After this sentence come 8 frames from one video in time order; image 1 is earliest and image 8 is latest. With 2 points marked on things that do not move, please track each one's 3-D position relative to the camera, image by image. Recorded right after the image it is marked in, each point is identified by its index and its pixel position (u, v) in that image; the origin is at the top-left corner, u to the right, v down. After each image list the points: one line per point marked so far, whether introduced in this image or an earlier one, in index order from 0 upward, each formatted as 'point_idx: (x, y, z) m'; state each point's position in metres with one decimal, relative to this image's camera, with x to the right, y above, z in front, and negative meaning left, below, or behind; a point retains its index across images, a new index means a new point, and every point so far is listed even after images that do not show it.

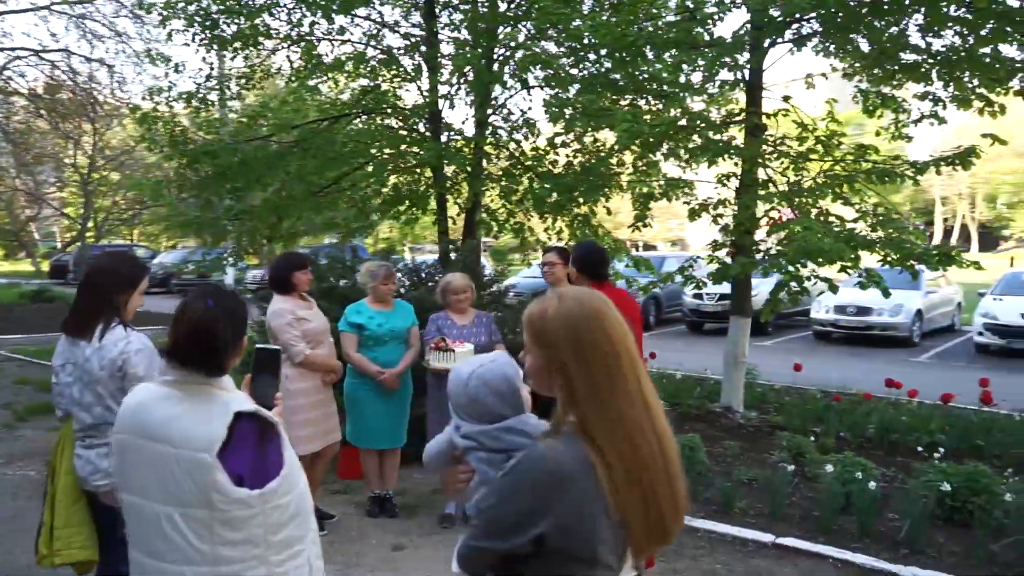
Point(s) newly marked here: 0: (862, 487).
0: (+2.1, -1.2, +4.9) m
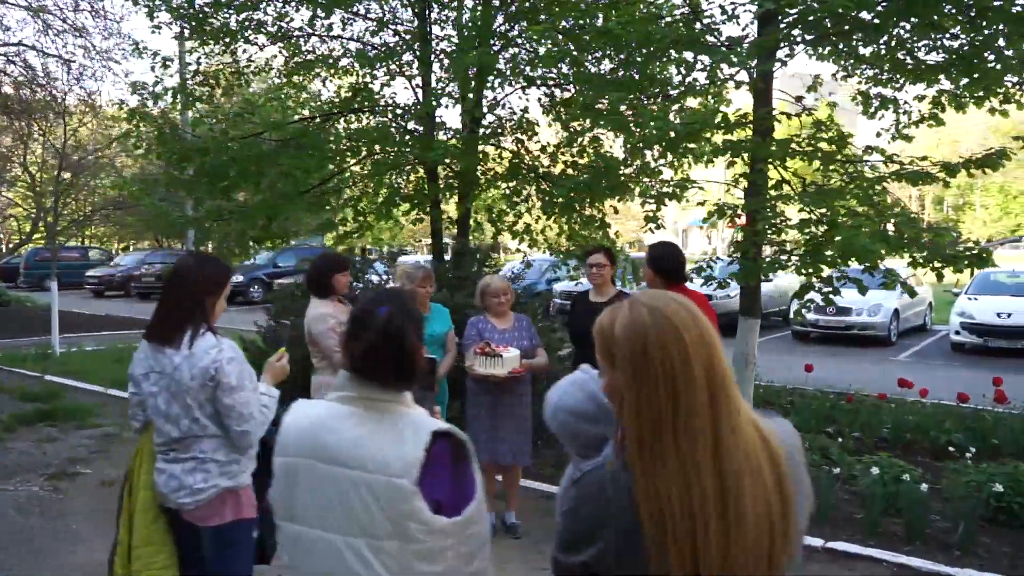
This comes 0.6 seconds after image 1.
0: (+2.4, -1.2, +4.9) m
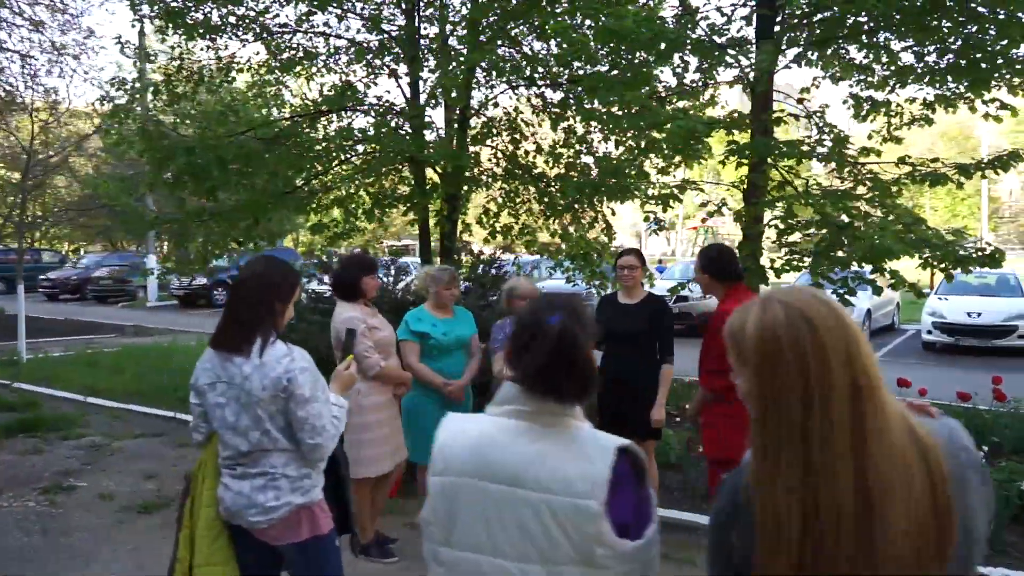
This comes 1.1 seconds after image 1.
0: (+2.5, -1.2, +4.9) m
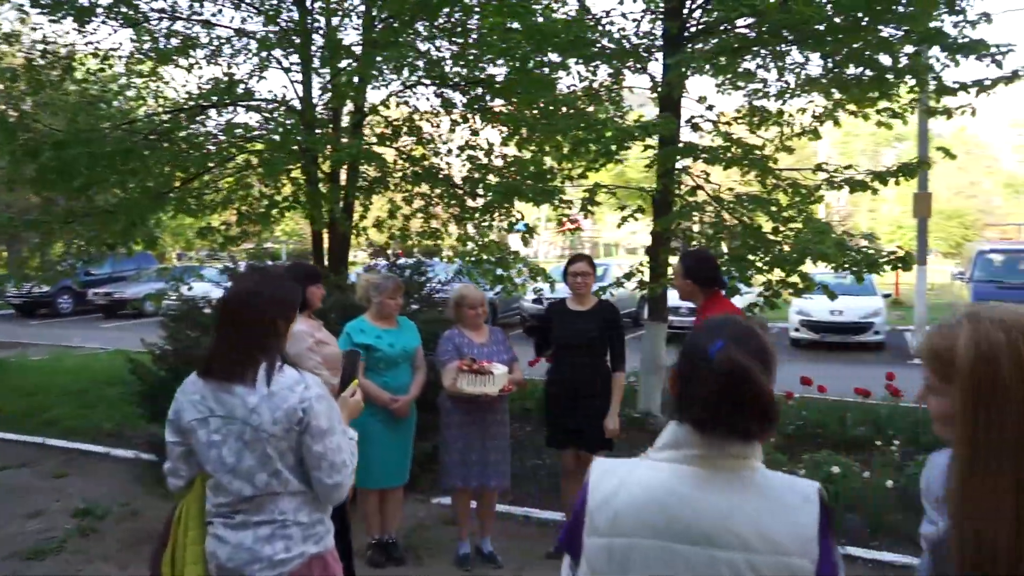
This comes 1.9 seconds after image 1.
0: (+2.2, -1.2, +5.1) m
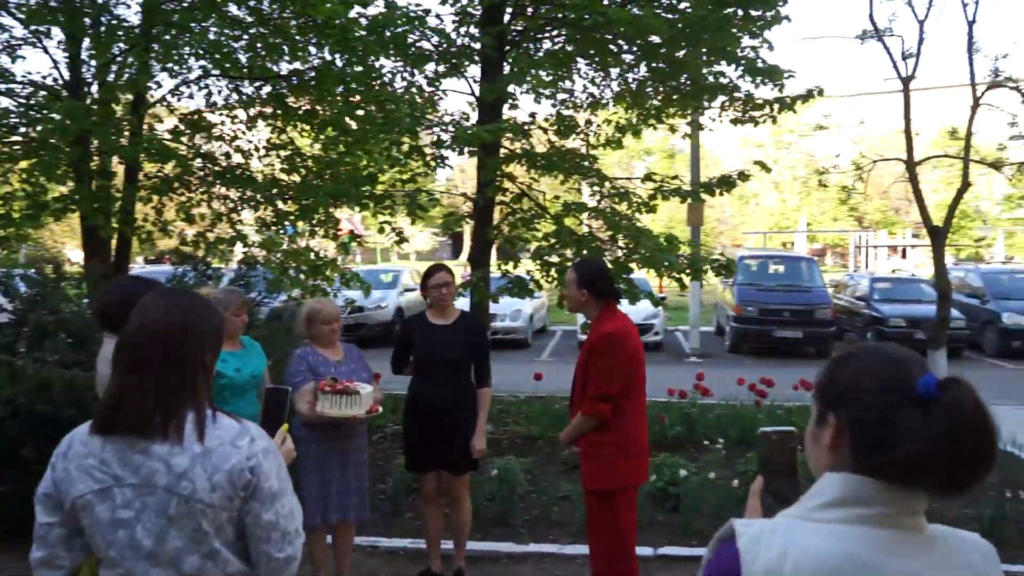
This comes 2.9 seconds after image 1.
0: (+1.3, -1.3, +5.3) m
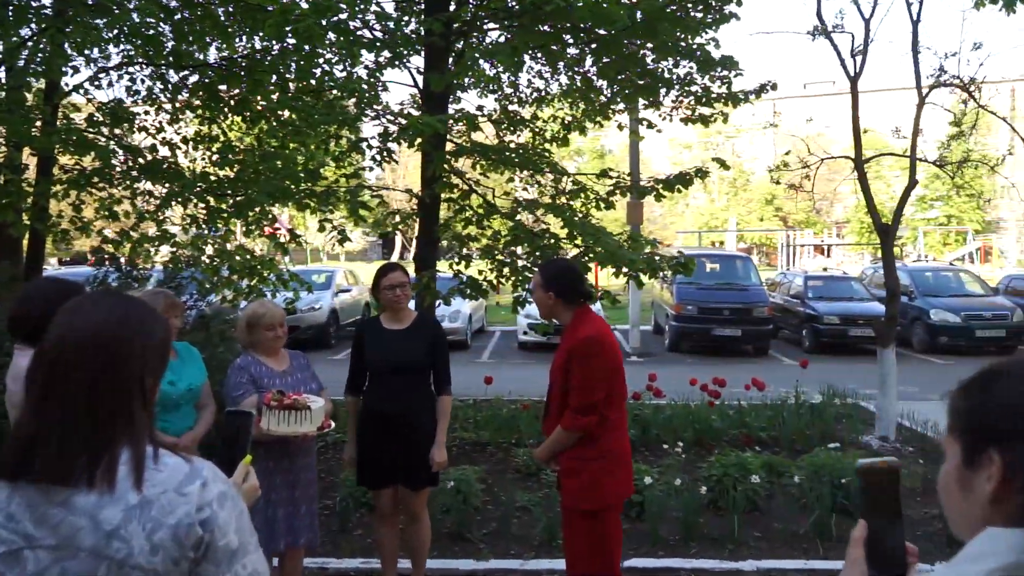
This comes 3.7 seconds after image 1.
0: (+1.0, -1.3, +5.1) m
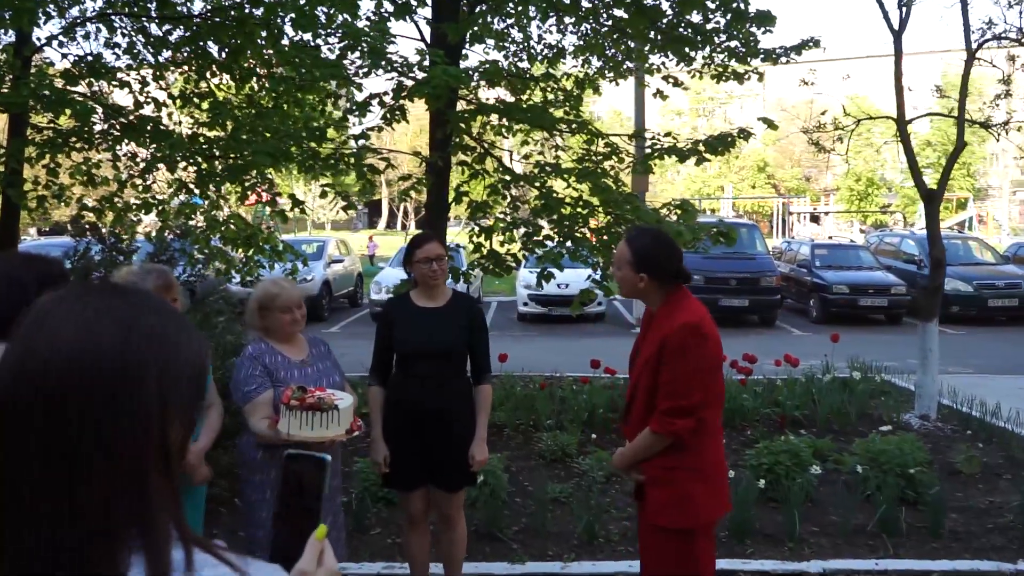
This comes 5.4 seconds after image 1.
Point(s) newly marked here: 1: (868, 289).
0: (+1.2, -1.1, +4.6) m
1: (+6.5, 0.0, +15.1) m
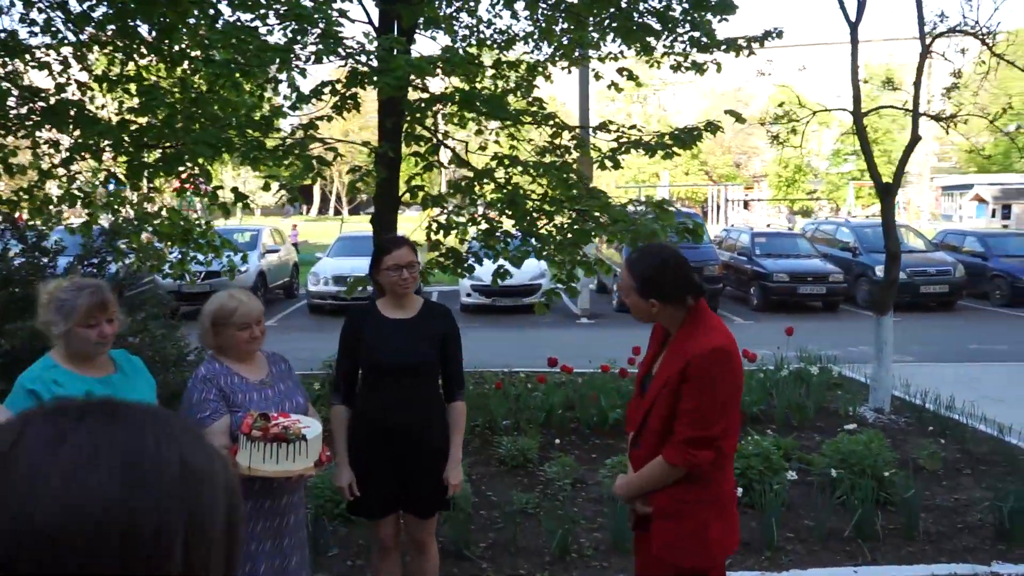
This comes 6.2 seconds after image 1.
0: (+1.0, -1.1, +4.4) m
1: (+5.5, +0.2, +15.3) m
